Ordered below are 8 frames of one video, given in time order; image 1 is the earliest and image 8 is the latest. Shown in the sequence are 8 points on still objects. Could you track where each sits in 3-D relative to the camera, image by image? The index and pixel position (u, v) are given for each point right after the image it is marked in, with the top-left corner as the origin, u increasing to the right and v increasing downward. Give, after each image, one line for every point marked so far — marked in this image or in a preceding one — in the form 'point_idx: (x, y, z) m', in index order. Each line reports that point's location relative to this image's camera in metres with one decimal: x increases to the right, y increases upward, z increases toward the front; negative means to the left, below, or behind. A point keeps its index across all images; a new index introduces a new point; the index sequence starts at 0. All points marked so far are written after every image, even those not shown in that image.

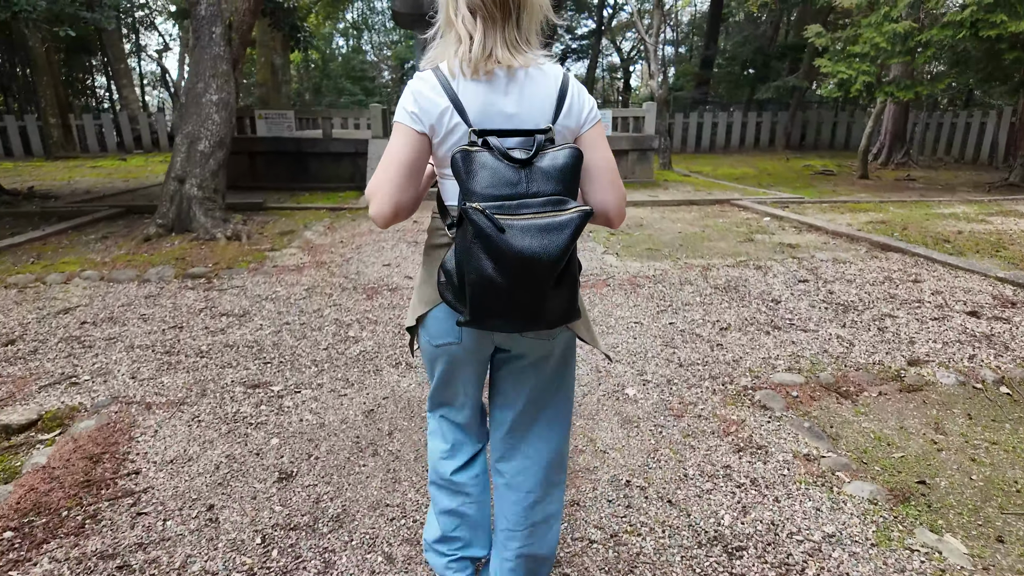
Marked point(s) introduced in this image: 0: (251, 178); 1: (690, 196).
0: (-4.2, +1.7, +9.5) m
1: (+2.6, +1.4, +8.8) m
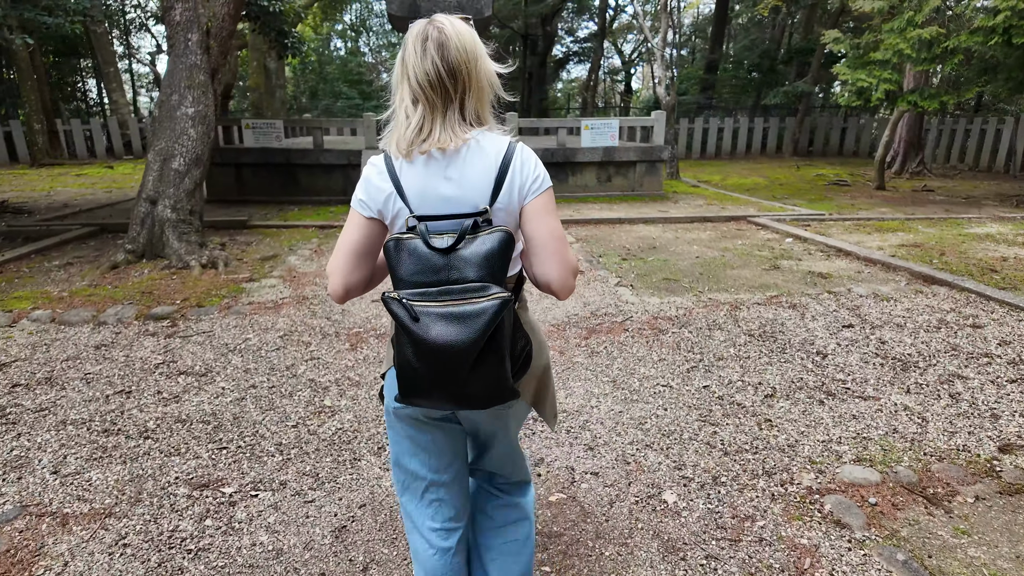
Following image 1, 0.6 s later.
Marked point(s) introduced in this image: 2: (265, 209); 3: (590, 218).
0: (-4.1, +1.4, +9.0) m
1: (+2.7, +1.1, +8.3) m
2: (-3.5, +1.1, +8.5) m
3: (+1.0, +0.9, +7.7) m
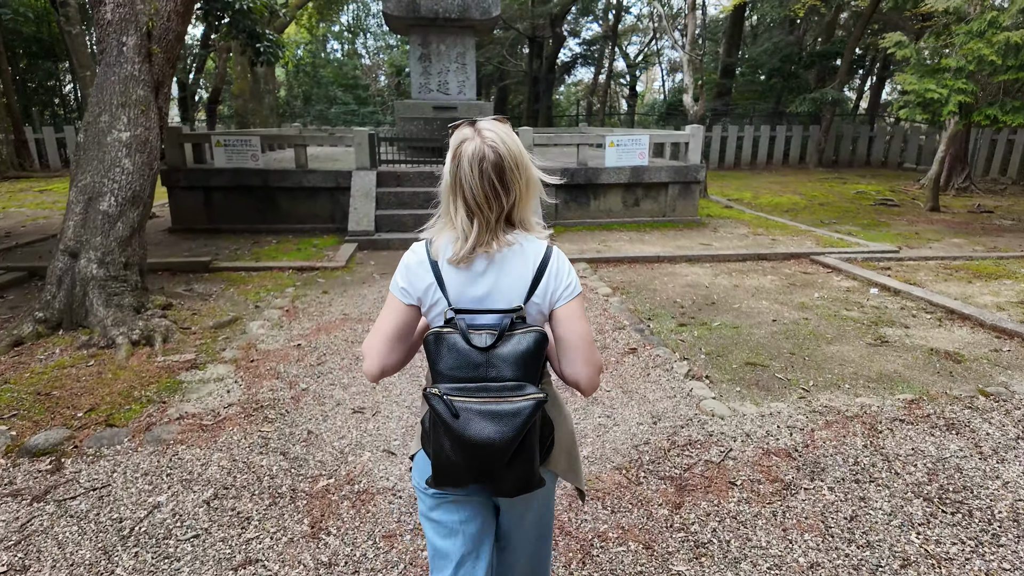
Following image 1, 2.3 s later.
0: (-4.0, +0.9, +7.7) m
1: (+2.9, +0.5, +7.1) m
2: (-3.3, +0.6, +7.2) m
3: (+1.2, +0.4, +6.4) m
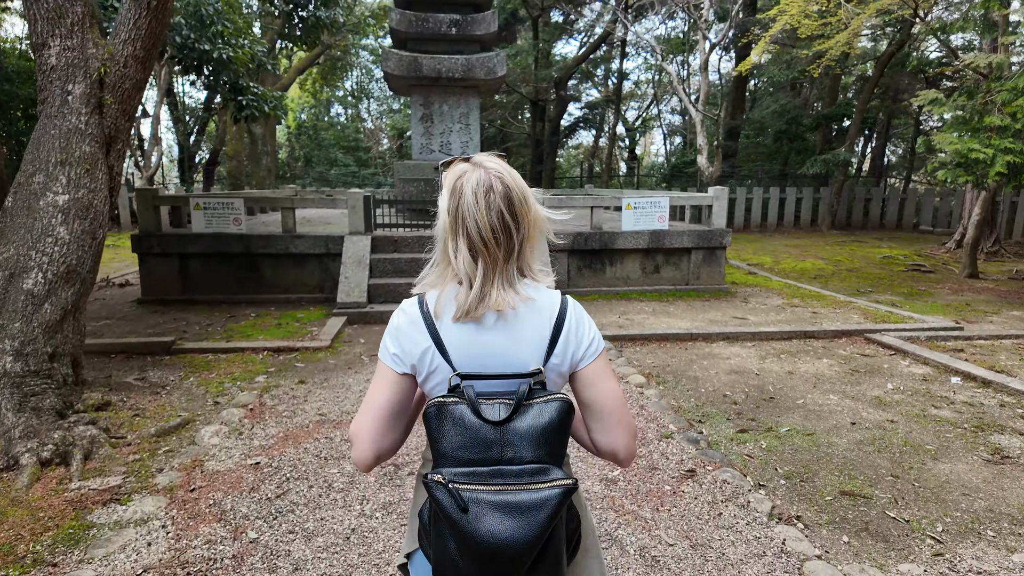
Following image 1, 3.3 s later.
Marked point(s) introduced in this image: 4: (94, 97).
0: (-3.8, 0.0, +6.9) m
1: (+3.0, -0.3, +6.2) m
2: (-3.2, -0.3, +6.4) m
3: (+1.3, -0.4, +5.6) m
4: (-2.6, +1.2, +3.7) m
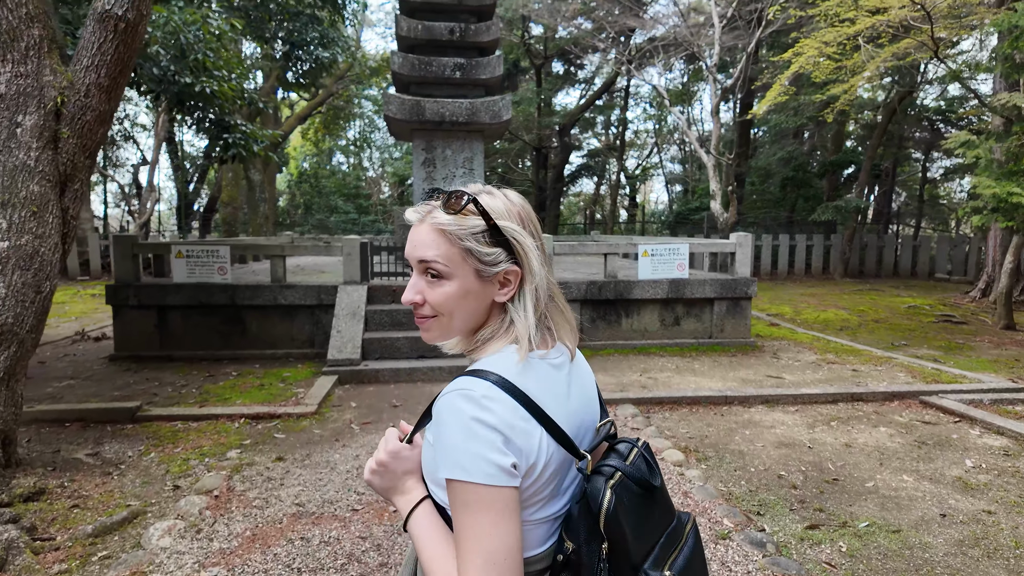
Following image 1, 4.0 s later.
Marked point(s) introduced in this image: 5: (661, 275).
0: (-3.8, -0.6, +6.3) m
1: (+3.0, -0.9, +5.6) m
2: (-3.2, -0.8, +5.8) m
3: (+1.4, -0.9, +5.0) m
4: (-2.5, +0.9, +3.3) m
5: (+1.7, +0.2, +6.7) m
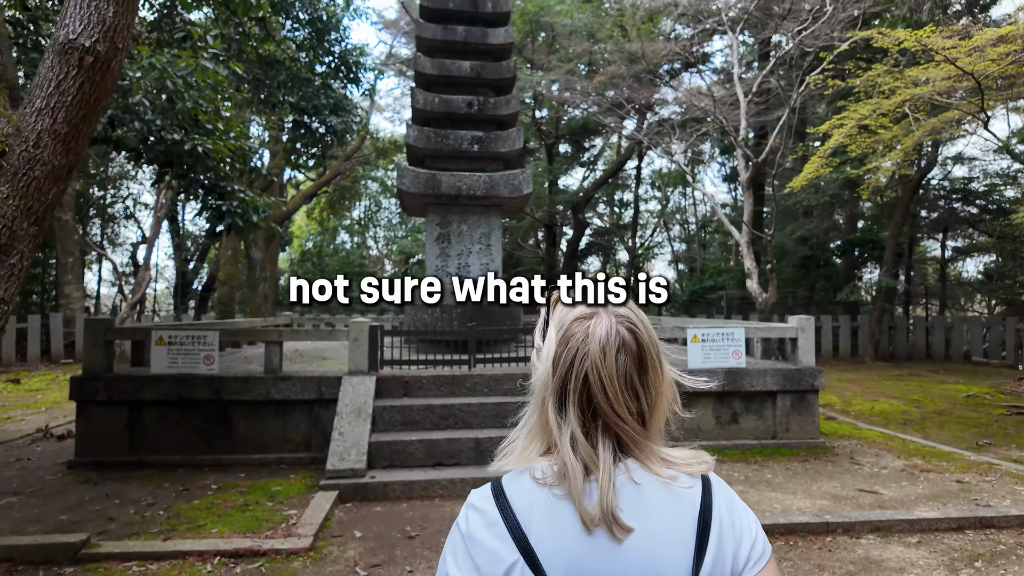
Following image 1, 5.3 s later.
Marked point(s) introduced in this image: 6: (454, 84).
0: (-3.5, -1.4, +5.4) m
1: (+3.3, -1.6, +4.6) m
2: (-2.8, -1.6, +4.8) m
3: (+1.7, -1.6, +4.0) m
4: (-2.2, +0.4, +2.5) m
5: (+2.0, -0.7, +5.8) m
6: (-0.8, +3.0, +8.8) m
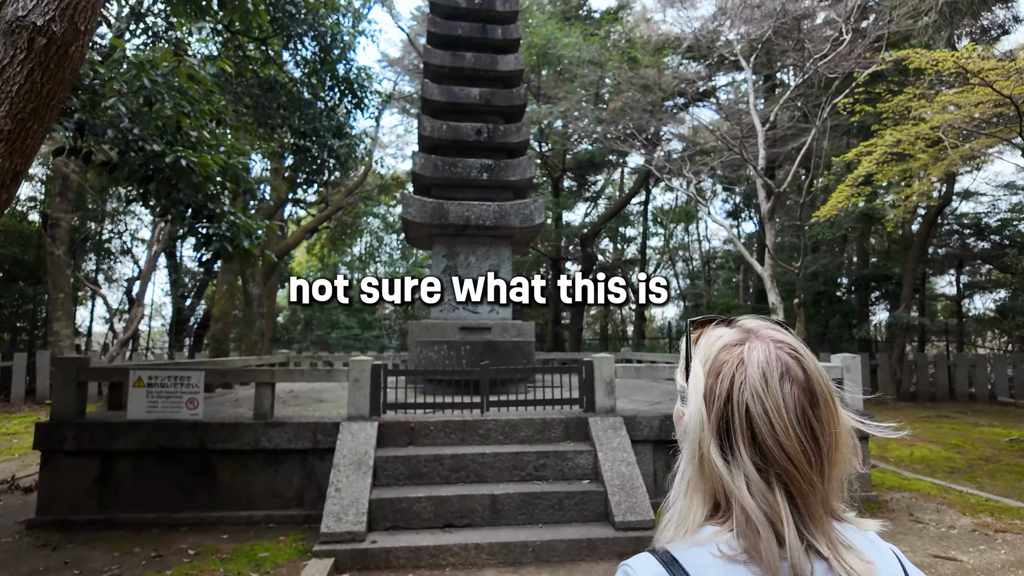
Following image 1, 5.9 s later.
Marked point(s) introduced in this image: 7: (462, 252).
0: (-3.3, -1.7, +4.7) m
1: (+3.5, -1.8, +4.0) m
2: (-2.7, -1.8, +4.2) m
3: (+1.9, -1.7, +3.4) m
4: (-2.1, +0.3, +2.0) m
5: (+2.1, -1.1, +5.3) m
6: (-0.7, +2.5, +8.4) m
7: (-0.7, +0.5, +8.0) m
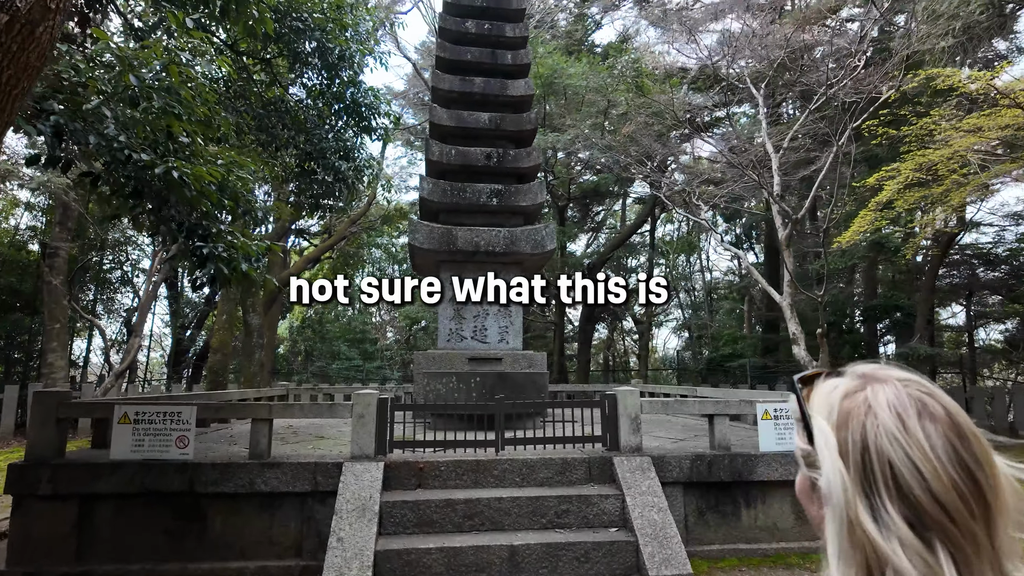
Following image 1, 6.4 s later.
0: (-3.2, -1.9, +4.3) m
1: (+3.6, -2.0, +3.6) m
2: (-2.6, -2.0, +3.8) m
3: (+2.0, -1.9, +2.9) m
4: (-1.9, +0.2, +1.7) m
5: (+2.3, -1.3, +4.9) m
6: (-0.6, +2.1, +8.2) m
7: (-0.5, +0.1, +7.7) m
